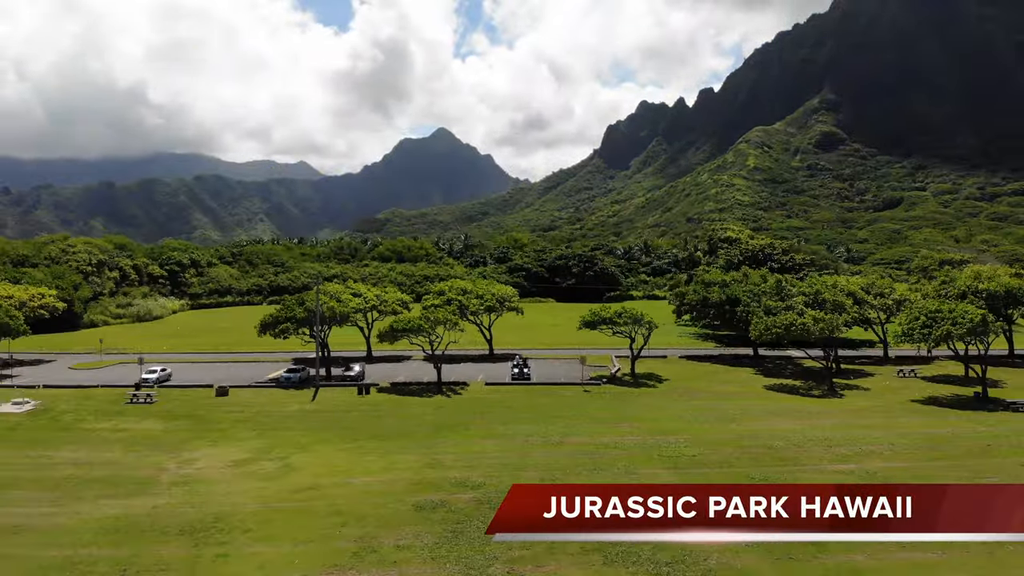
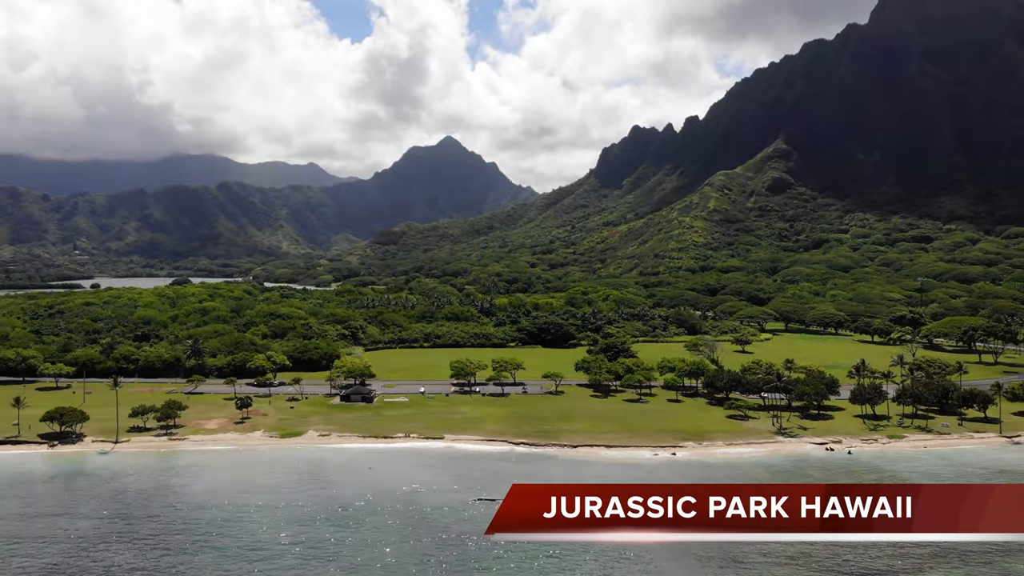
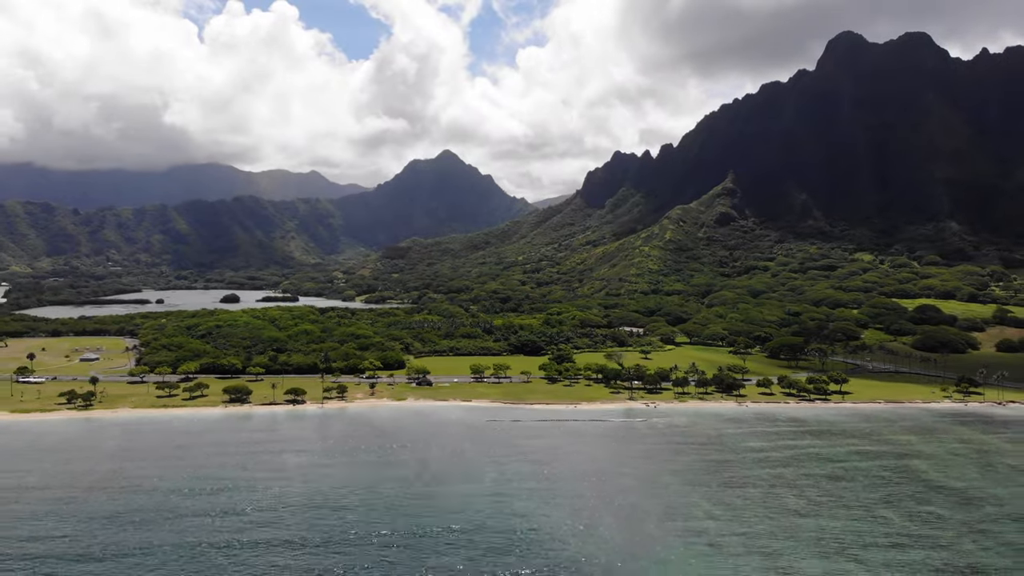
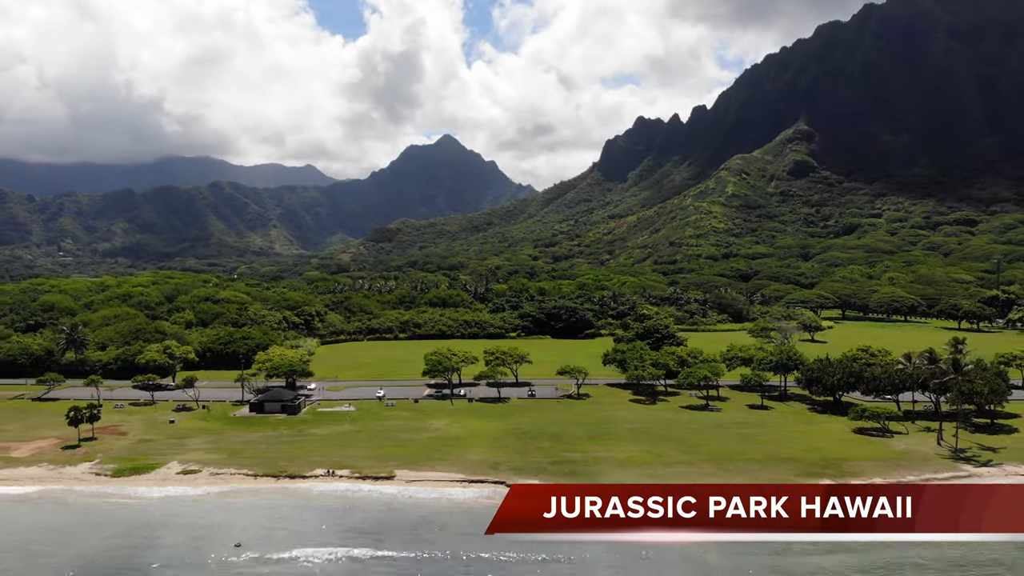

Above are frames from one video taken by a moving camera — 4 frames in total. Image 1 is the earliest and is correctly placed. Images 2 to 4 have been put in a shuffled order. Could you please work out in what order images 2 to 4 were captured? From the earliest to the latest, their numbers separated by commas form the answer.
4, 2, 3
